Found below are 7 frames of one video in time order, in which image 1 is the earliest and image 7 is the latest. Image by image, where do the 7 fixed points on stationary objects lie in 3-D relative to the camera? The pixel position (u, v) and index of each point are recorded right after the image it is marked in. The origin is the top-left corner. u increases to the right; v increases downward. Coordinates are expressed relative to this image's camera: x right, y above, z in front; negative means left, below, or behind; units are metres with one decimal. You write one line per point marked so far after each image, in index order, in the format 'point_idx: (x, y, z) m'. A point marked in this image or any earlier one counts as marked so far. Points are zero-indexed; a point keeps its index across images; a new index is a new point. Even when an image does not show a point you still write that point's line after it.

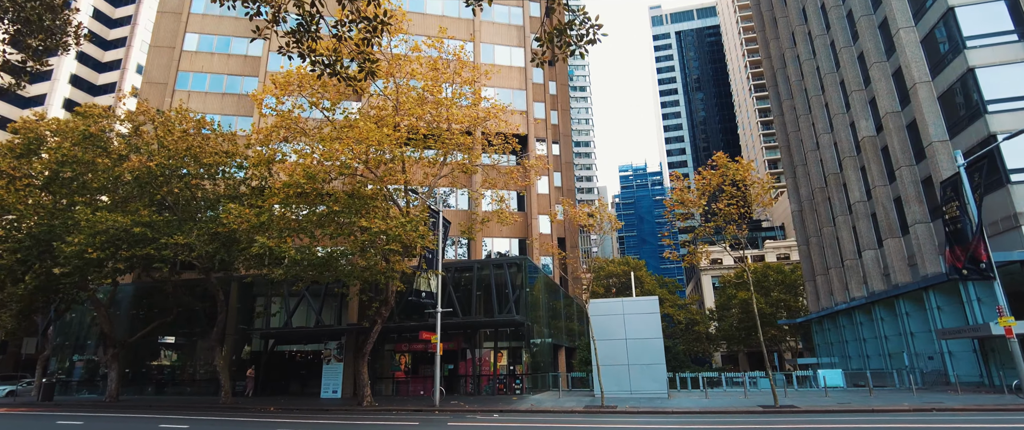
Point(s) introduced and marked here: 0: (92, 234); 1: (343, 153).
0: (-15.4, -0.7, +18.9) m
1: (-6.1, +2.3, +18.8) m
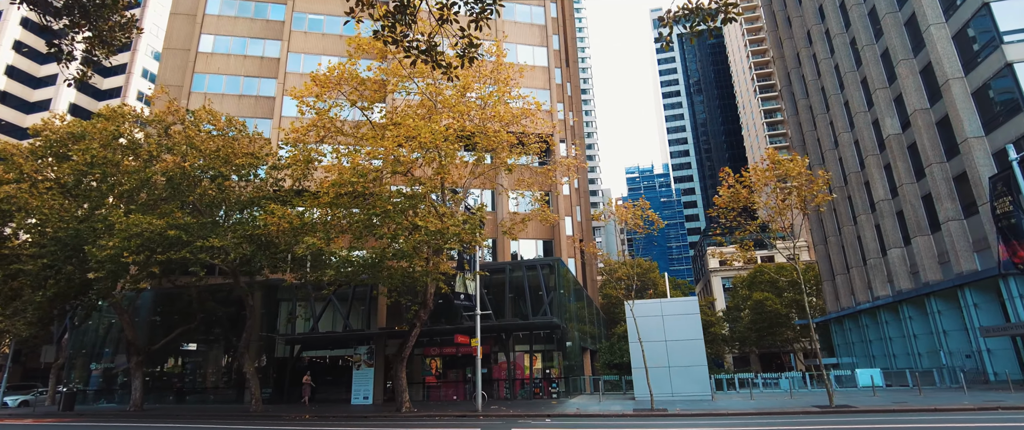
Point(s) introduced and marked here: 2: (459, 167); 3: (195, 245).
0: (-13.7, -0.8, +18.3) m
1: (-4.4, +2.3, +18.3) m
2: (-1.7, +1.7, +18.6) m
3: (-11.5, -1.1, +18.9) m
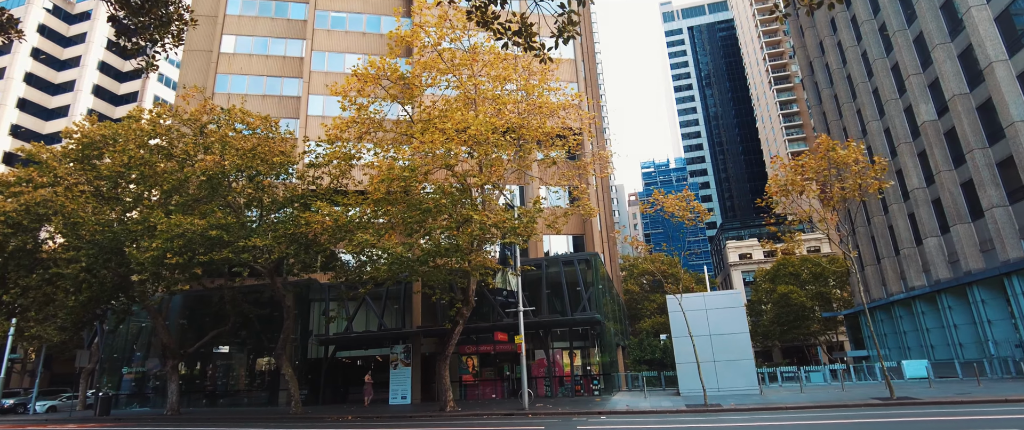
0: (-12.0, -0.8, +18.1) m
1: (-2.8, +2.4, +17.9) m
2: (0.0, +1.9, +18.2) m
3: (-9.8, -1.1, +18.6) m
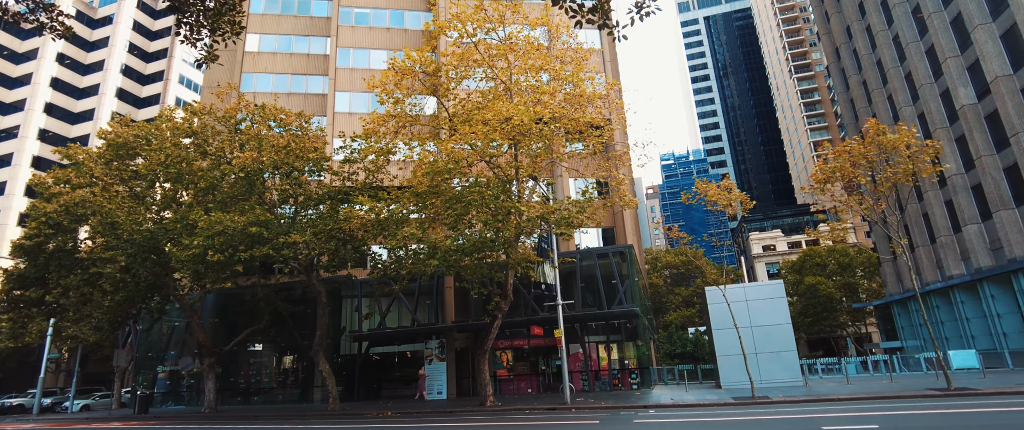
0: (-10.6, -0.7, +18.0) m
1: (-1.5, +2.7, +17.7) m
2: (+1.3, +2.2, +17.9) m
3: (-8.4, -0.9, +18.5) m
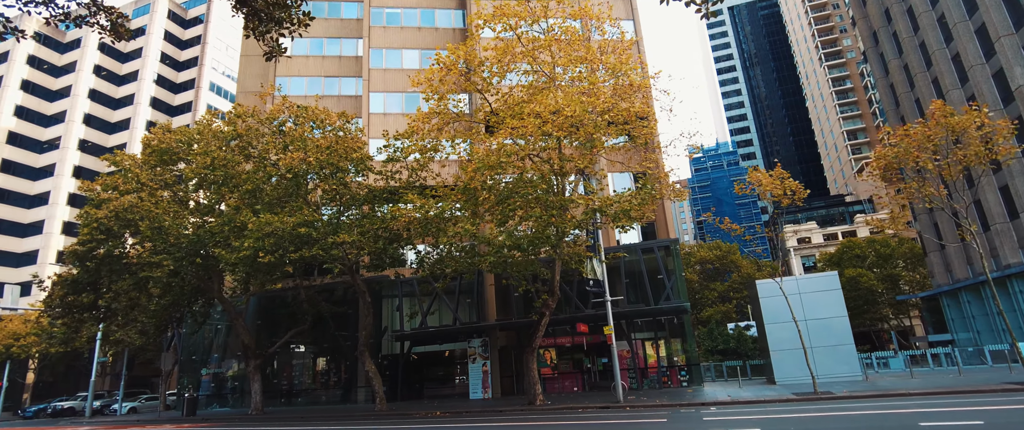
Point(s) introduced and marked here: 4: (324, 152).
0: (-8.9, -0.8, +18.1) m
1: (+0.2, +2.8, +17.3) m
2: (+3.0, +2.4, +17.5) m
3: (-6.6, -1.0, +18.5) m
4: (-7.2, +2.4, +19.6) m
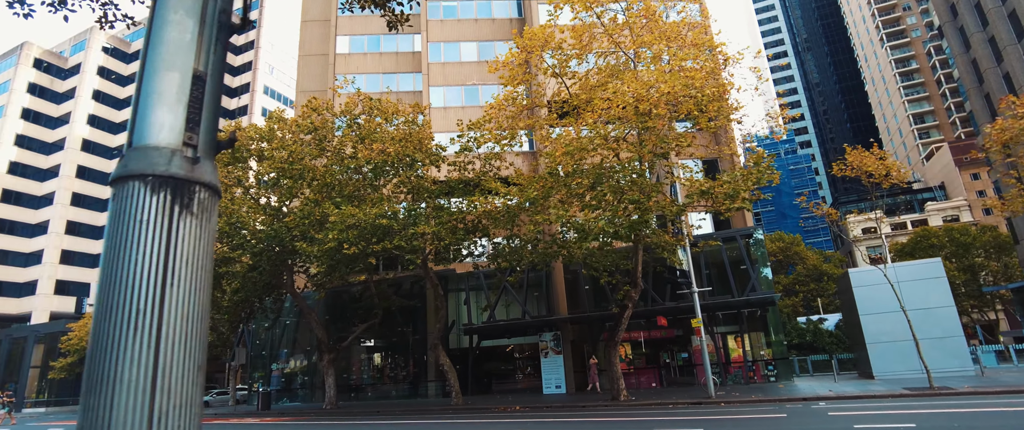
0: (-6.0, -0.5, +18.0) m
1: (+2.9, +3.2, +16.6) m
2: (+5.7, +2.9, +16.6) m
3: (-3.7, -0.6, +18.2) m
4: (-4.3, +2.7, +19.4) m
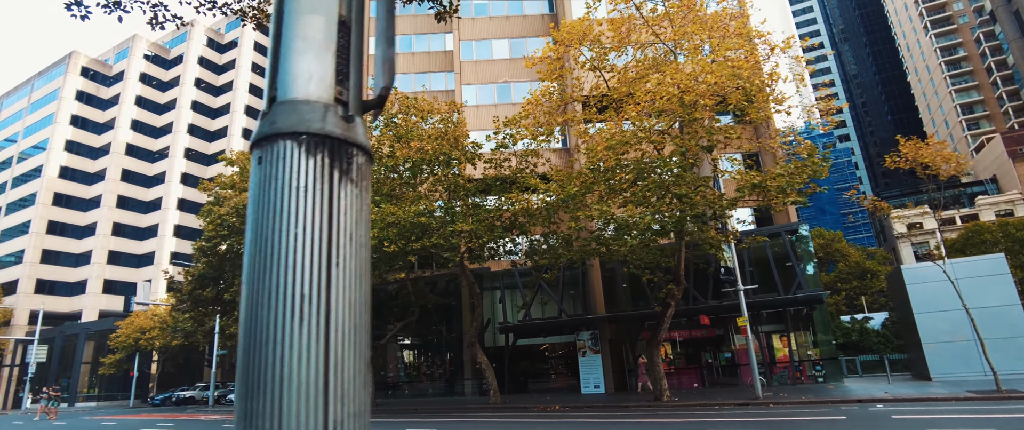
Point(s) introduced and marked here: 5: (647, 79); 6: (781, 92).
0: (-4.6, -0.5, +18.0) m
1: (+4.1, +3.4, +16.2) m
2: (+7.0, +3.0, +16.0) m
3: (-2.4, -0.6, +18.2) m
4: (-2.9, +2.8, +19.3) m
5: (+4.4, +4.5, +16.9) m
6: (+9.0, +4.2, +17.6) m
